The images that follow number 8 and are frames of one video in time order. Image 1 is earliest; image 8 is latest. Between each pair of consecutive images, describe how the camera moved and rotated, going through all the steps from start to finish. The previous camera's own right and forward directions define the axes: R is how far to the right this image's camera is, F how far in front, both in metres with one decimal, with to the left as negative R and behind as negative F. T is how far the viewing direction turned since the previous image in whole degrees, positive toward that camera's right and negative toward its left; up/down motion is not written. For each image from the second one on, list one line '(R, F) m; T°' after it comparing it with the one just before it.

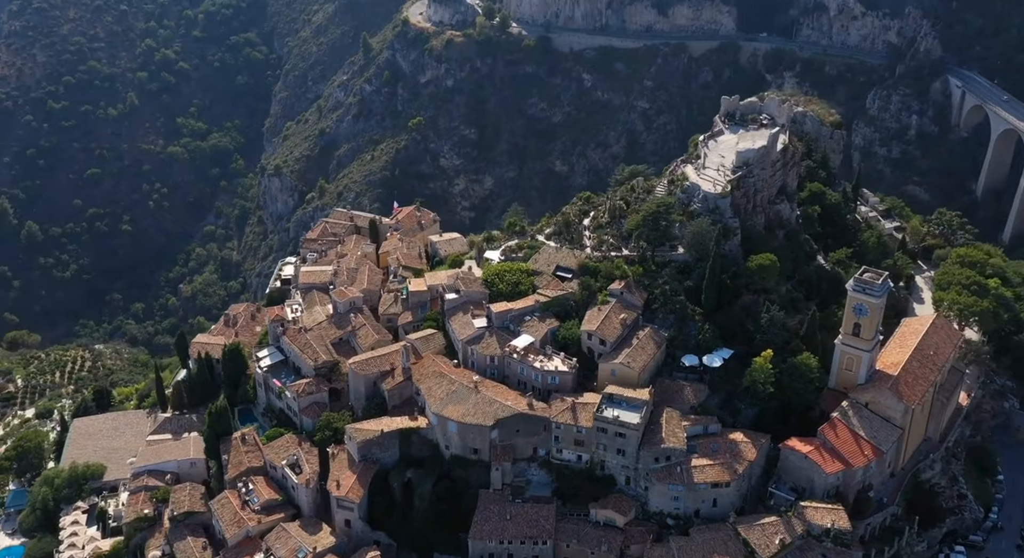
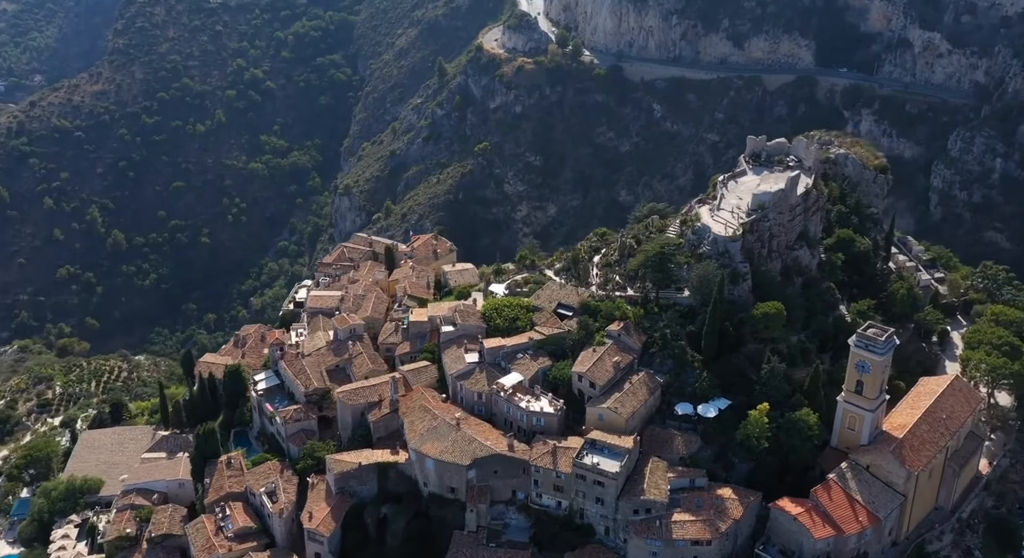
(+3.4, +0.8) m; -5°
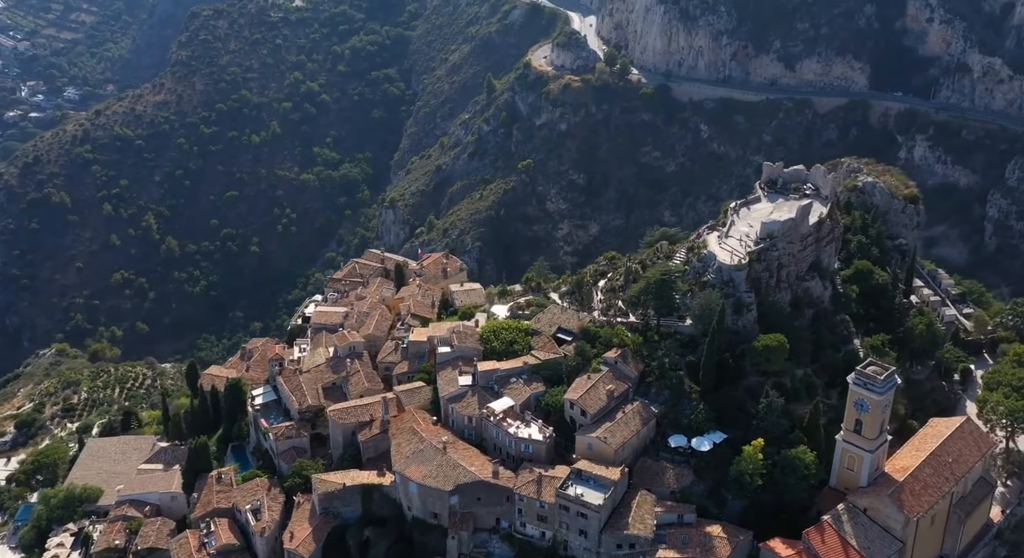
(+2.2, +0.6) m; -3°
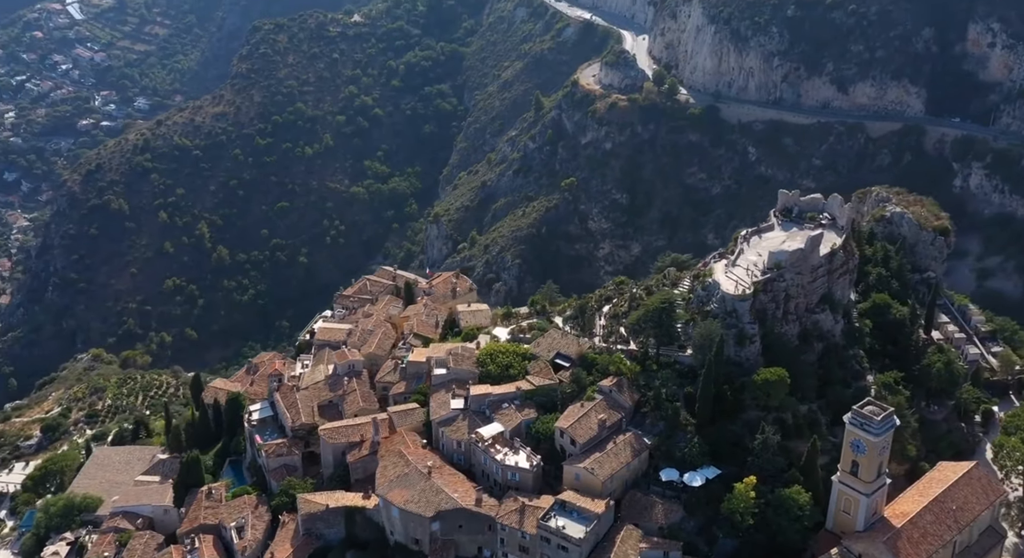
(+2.2, +0.6) m; -3°
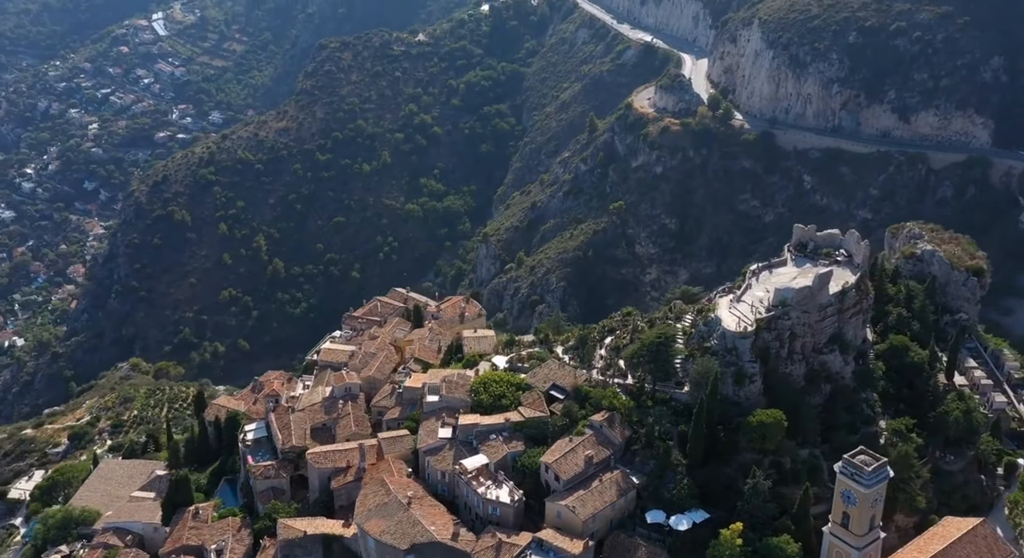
(+2.6, +0.8) m; -4°
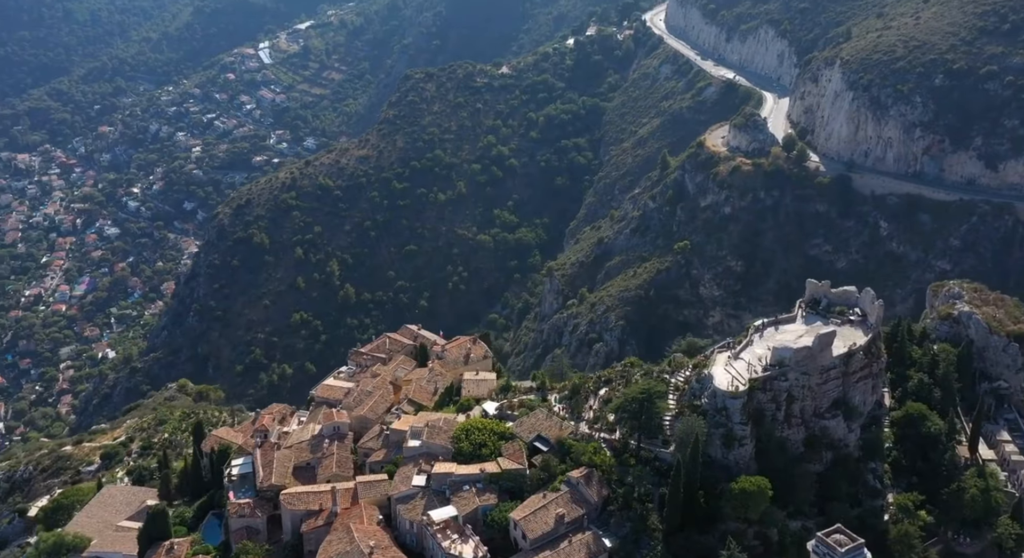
(+3.7, +1.2) m; -5°
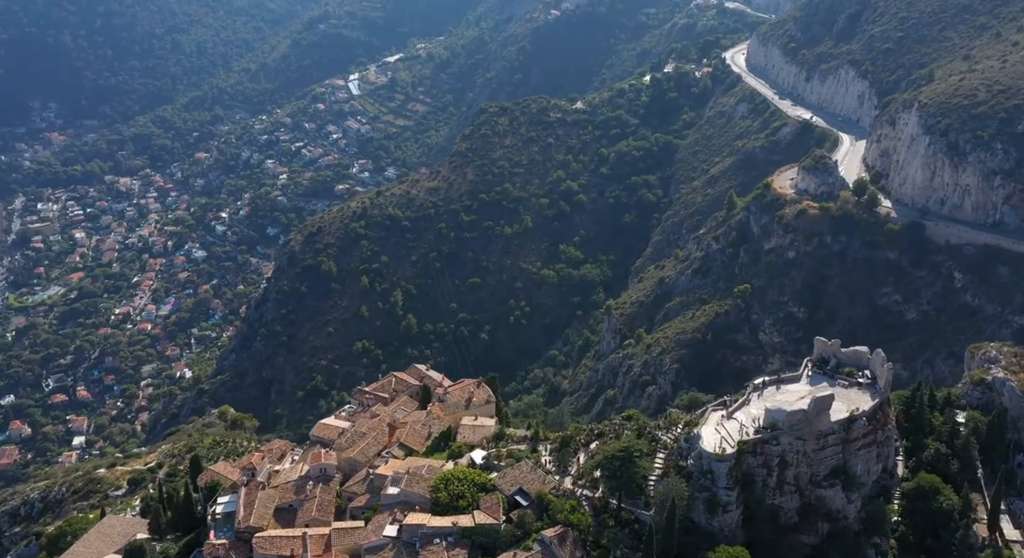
(+3.3, +1.2) m; -5°
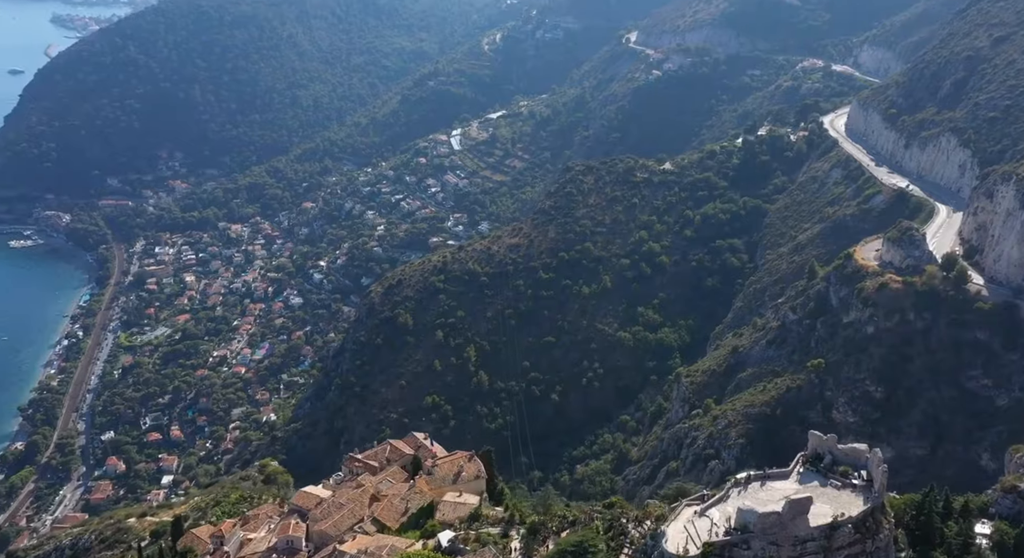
(+4.4, +1.8) m; -6°
